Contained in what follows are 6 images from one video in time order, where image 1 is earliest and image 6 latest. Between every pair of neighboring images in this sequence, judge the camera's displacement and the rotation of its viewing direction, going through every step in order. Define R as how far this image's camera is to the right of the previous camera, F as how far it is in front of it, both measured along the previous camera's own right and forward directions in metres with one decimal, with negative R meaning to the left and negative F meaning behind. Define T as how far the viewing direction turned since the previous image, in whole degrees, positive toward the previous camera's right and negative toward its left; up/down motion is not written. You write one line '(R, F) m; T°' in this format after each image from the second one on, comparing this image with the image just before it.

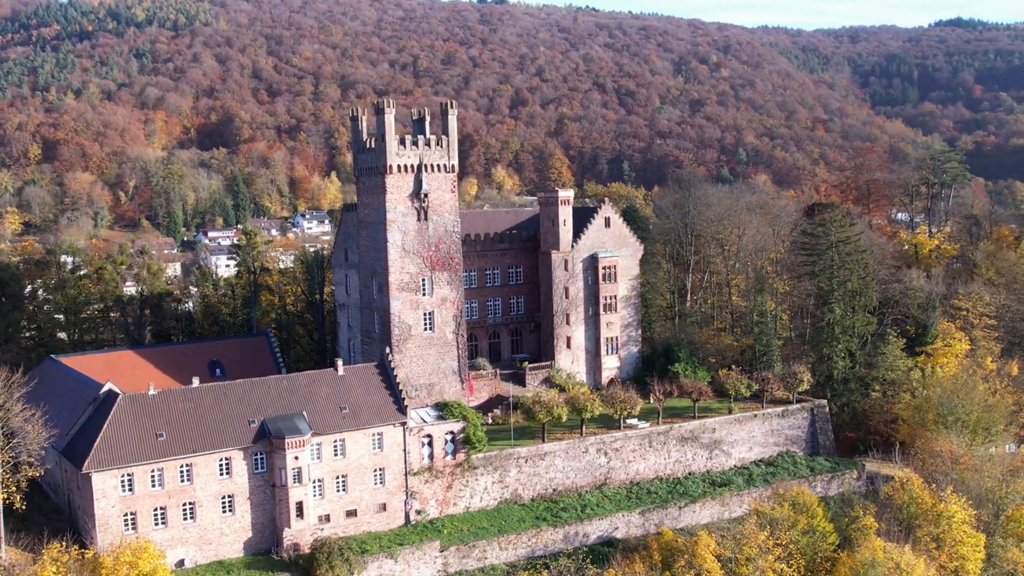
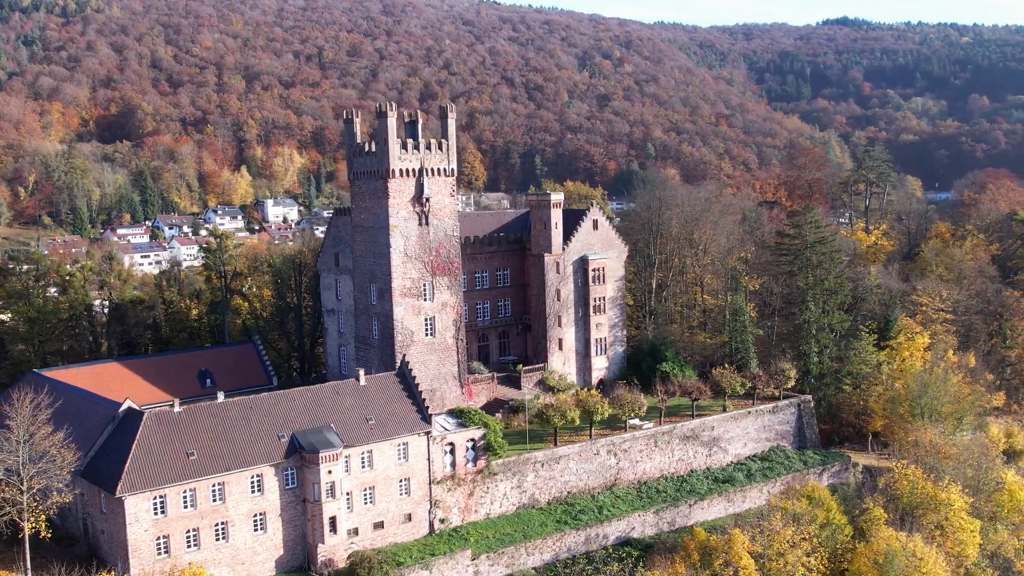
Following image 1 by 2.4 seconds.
(-4.2, +0.3) m; +6°
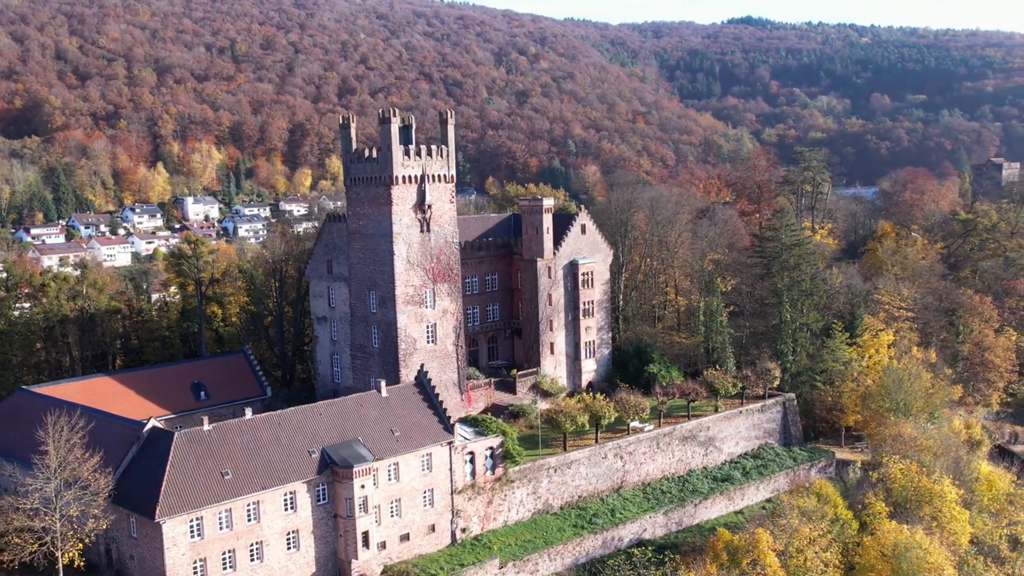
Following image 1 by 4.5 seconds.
(-3.7, +0.1) m; +5°
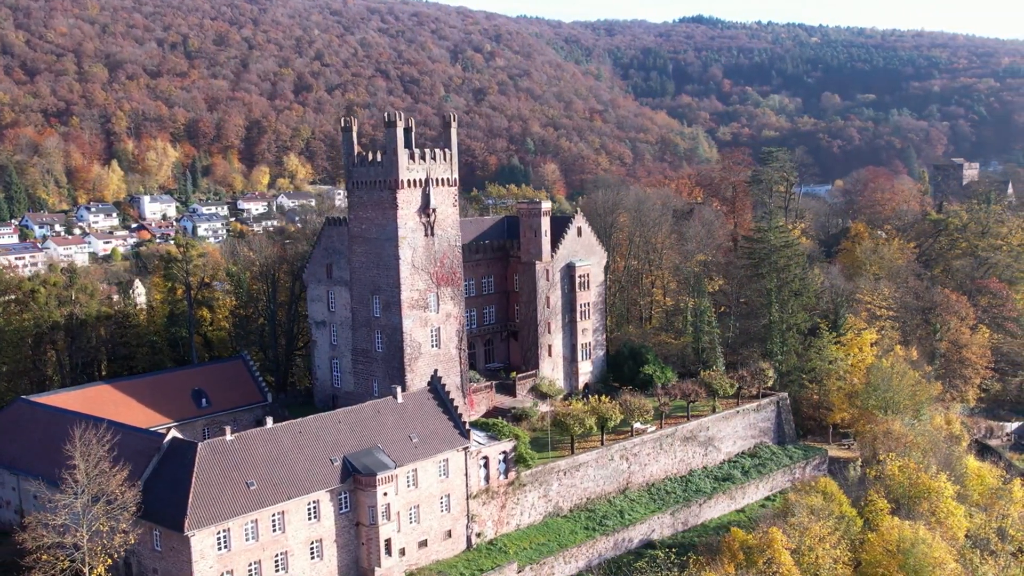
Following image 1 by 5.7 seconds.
(-2.1, 0.0) m; +3°
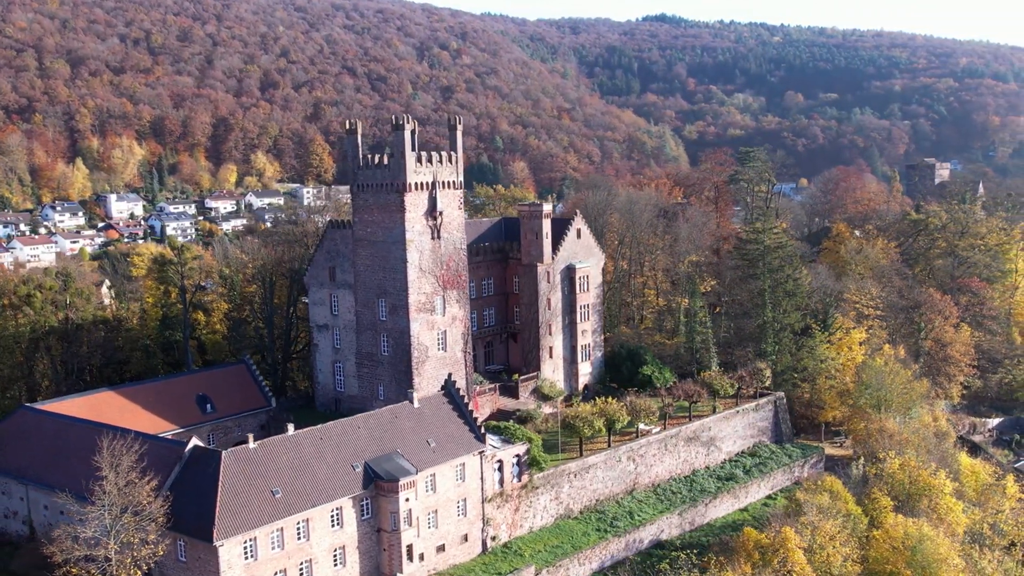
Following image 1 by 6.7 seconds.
(-1.7, -0.1) m; +2°
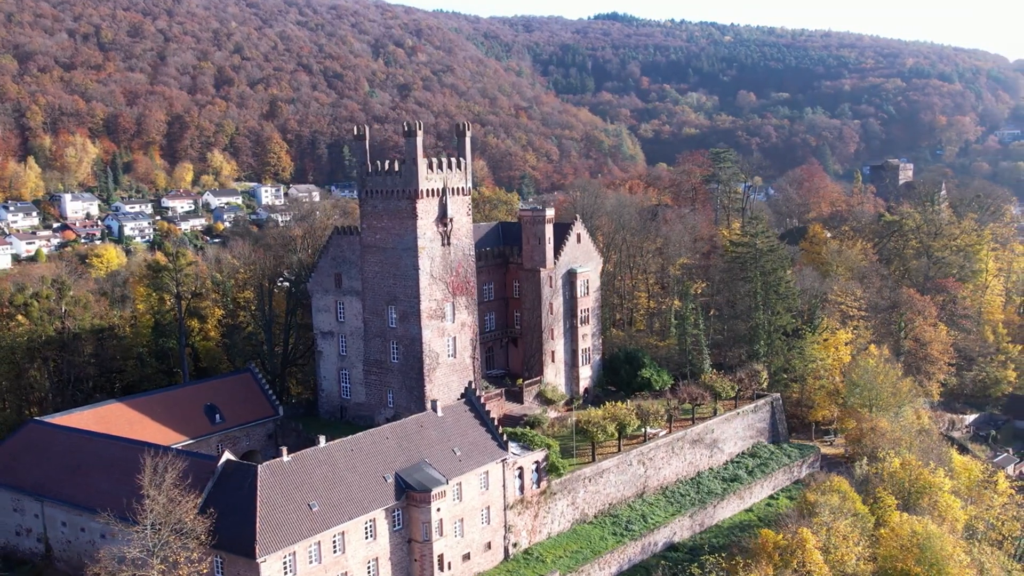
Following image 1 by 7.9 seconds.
(-2.3, -0.1) m; +3°
